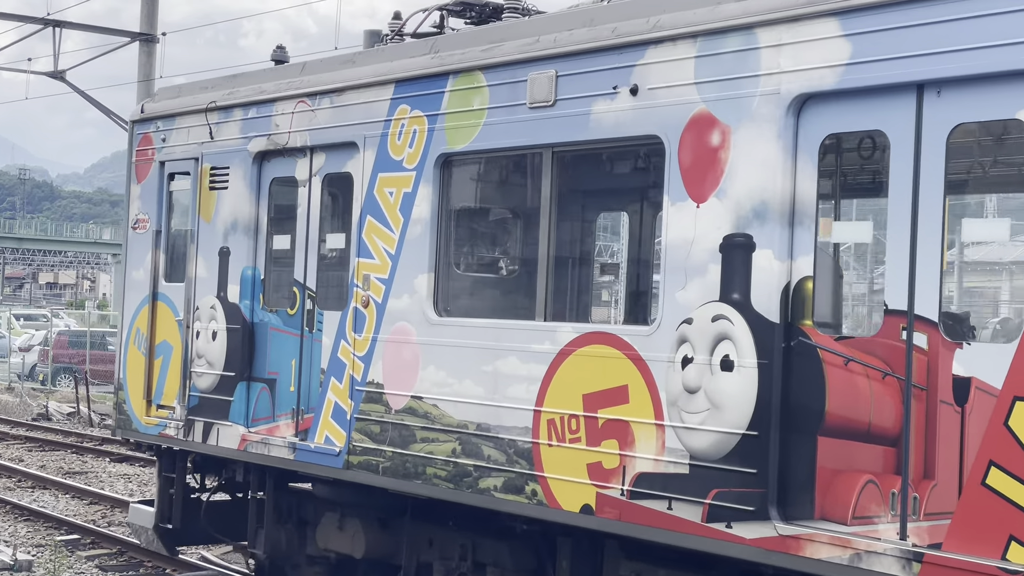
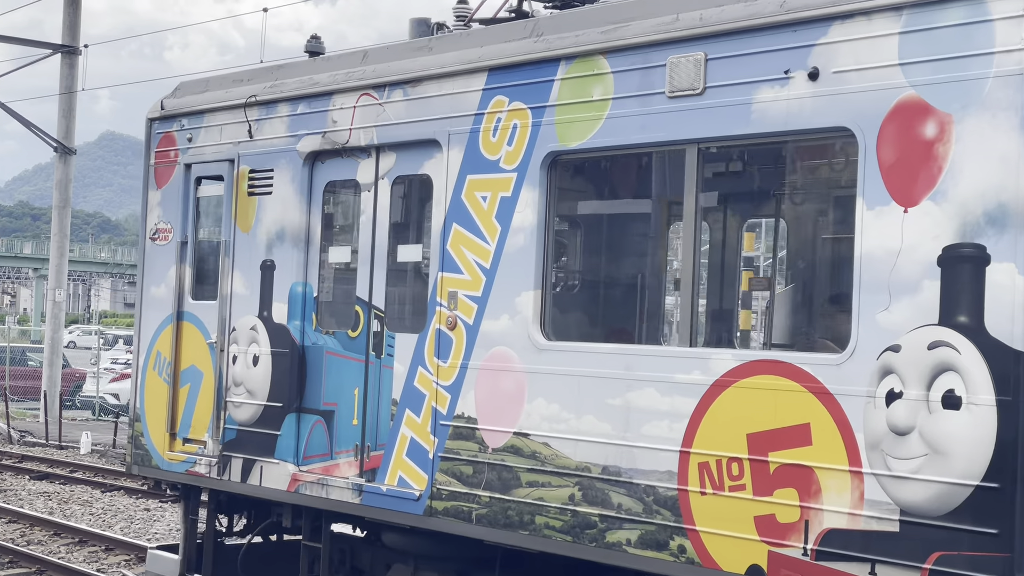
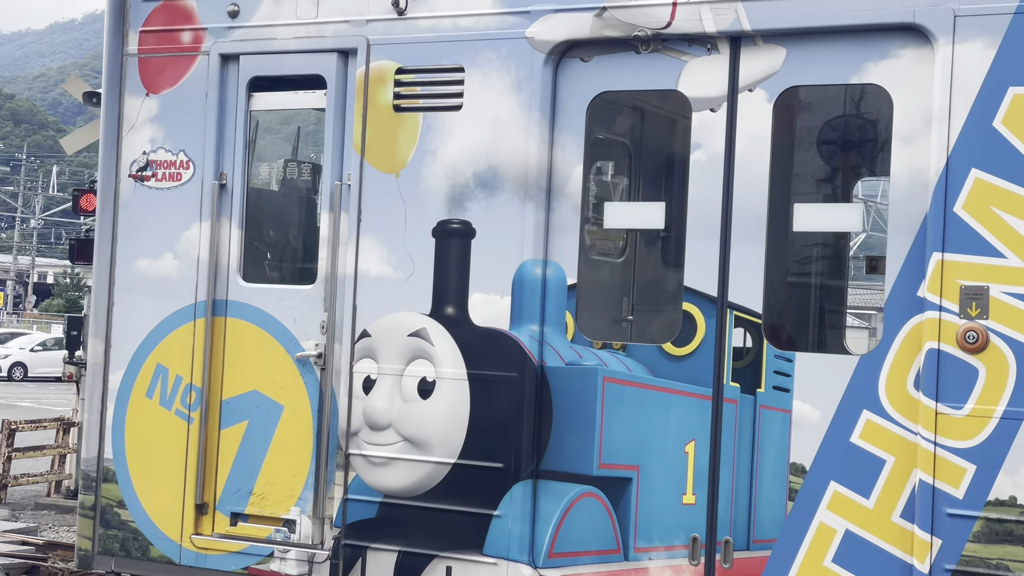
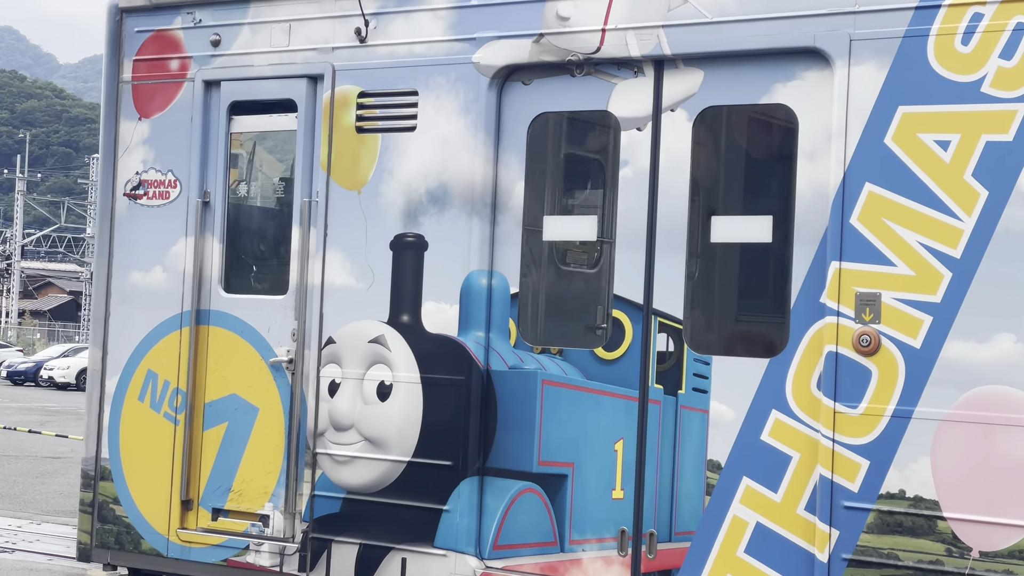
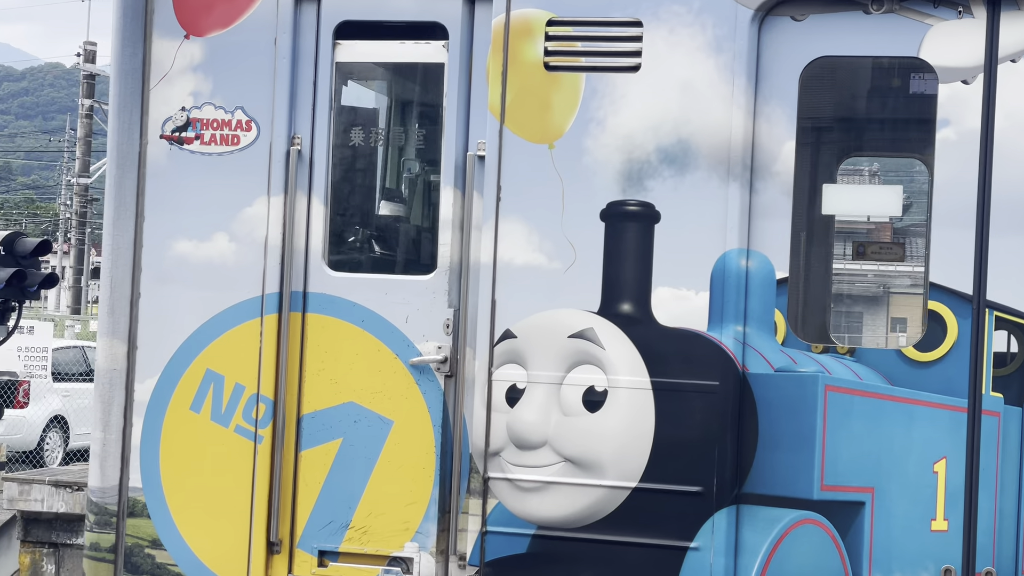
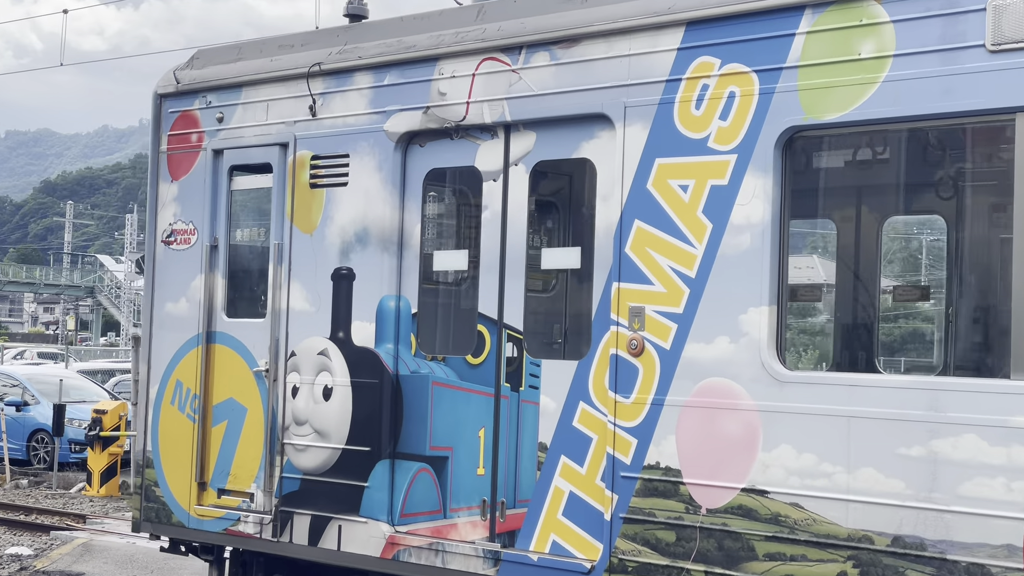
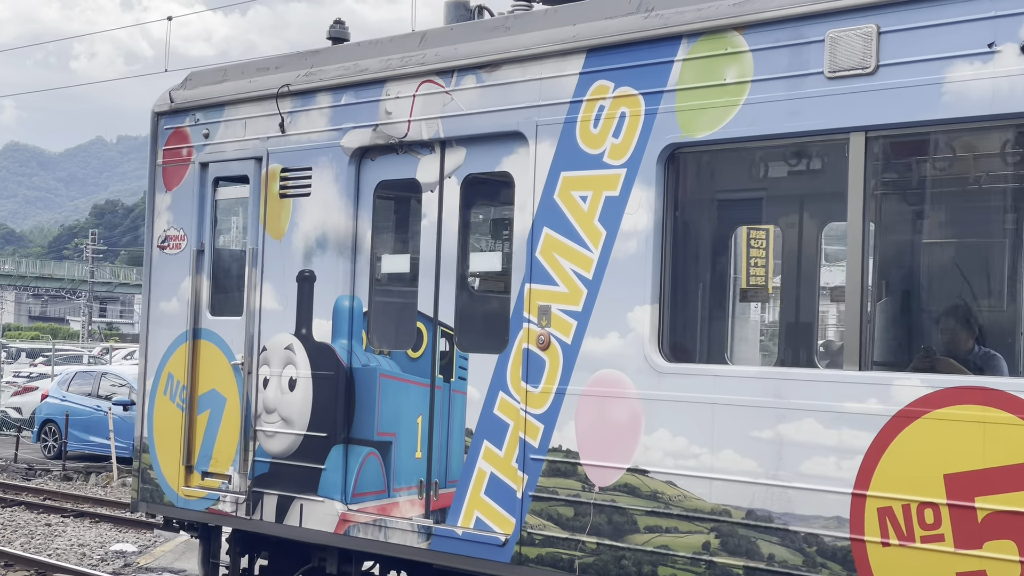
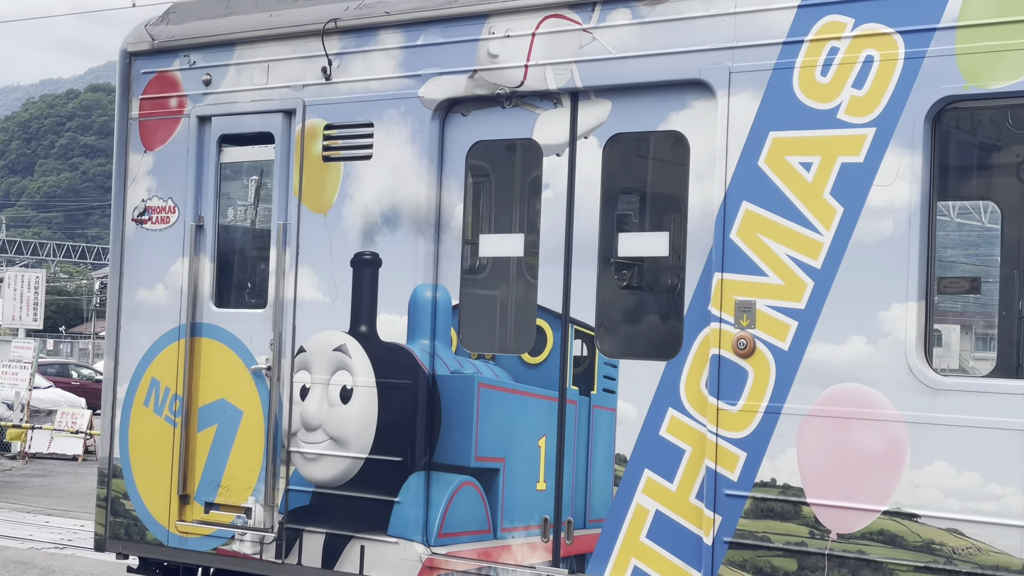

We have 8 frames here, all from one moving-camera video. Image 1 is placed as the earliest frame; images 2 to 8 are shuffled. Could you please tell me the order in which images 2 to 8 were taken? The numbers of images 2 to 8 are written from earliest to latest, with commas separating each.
2, 7, 6, 8, 4, 3, 5
